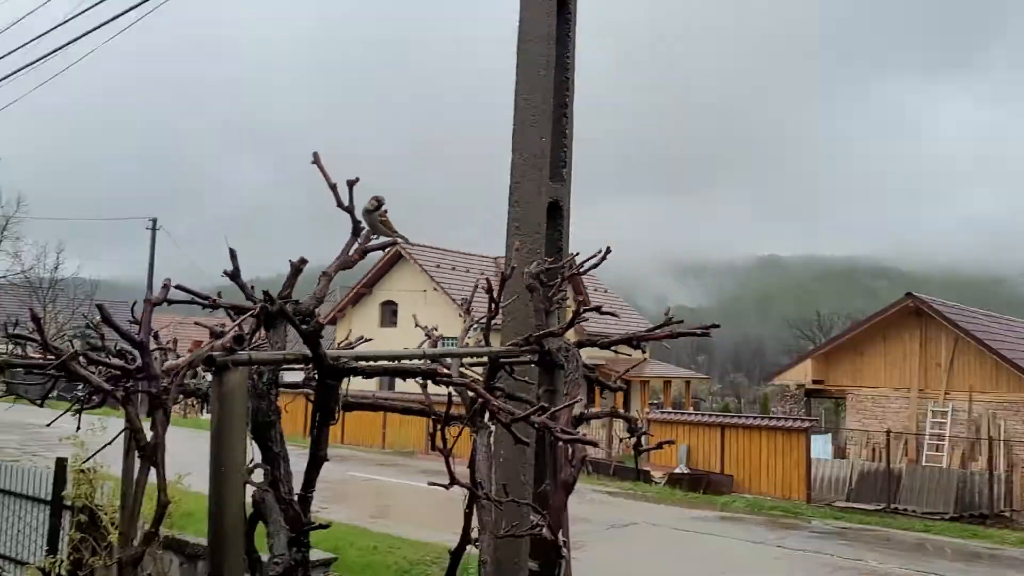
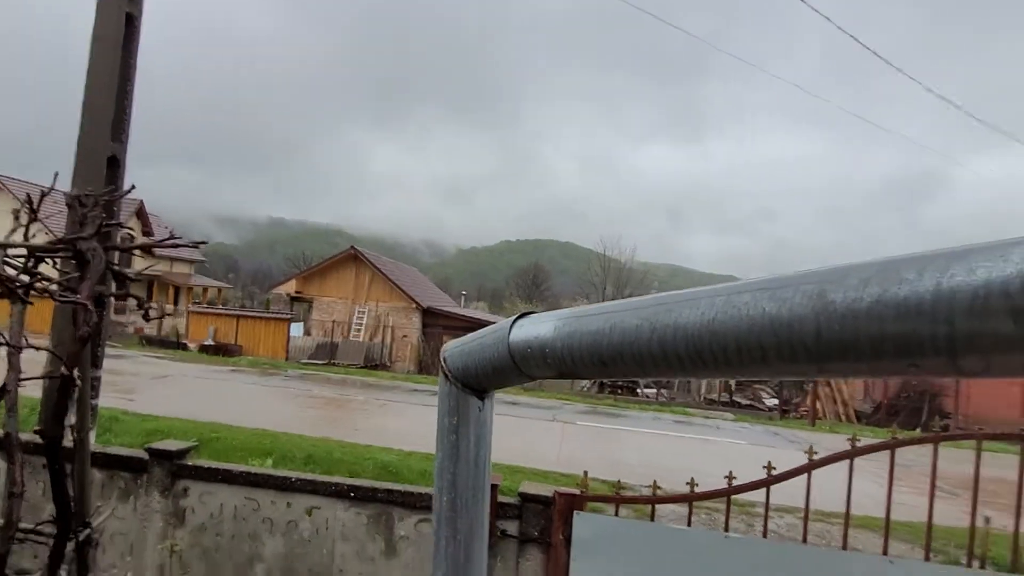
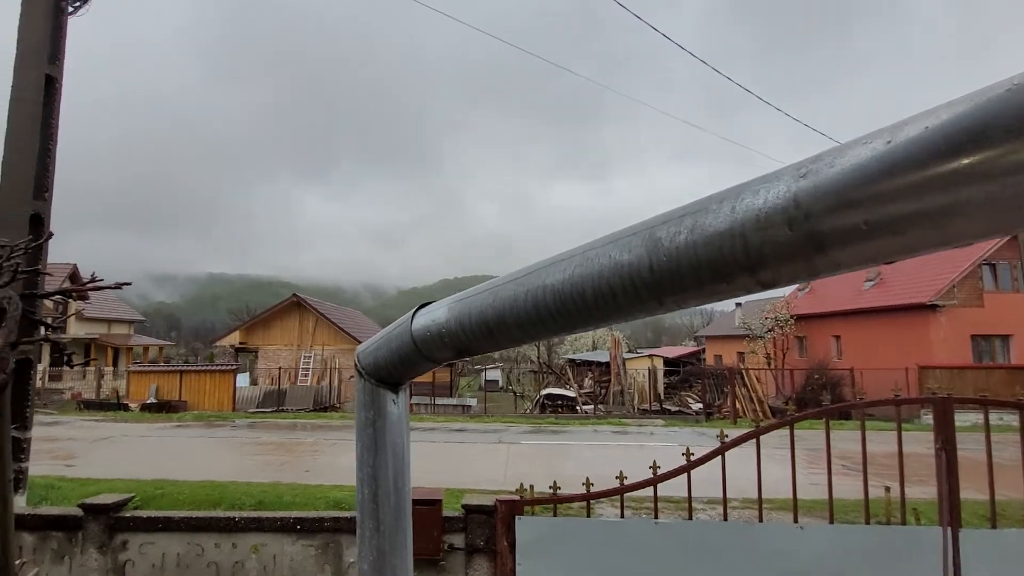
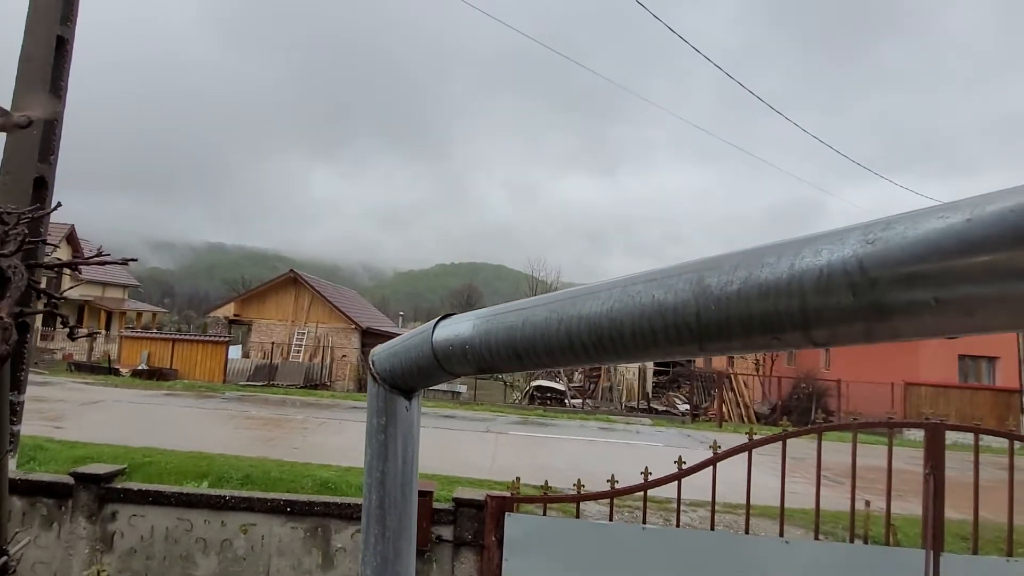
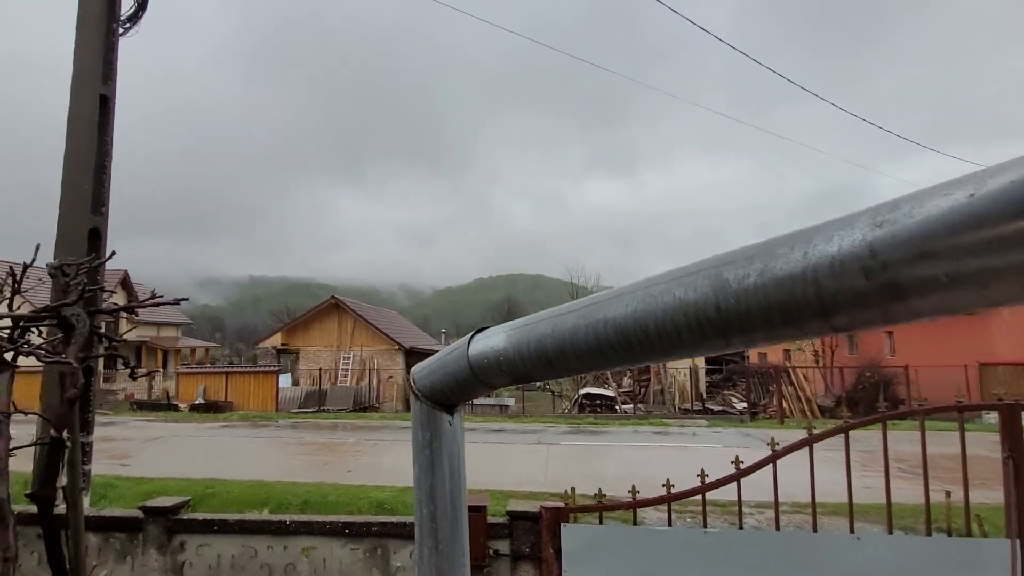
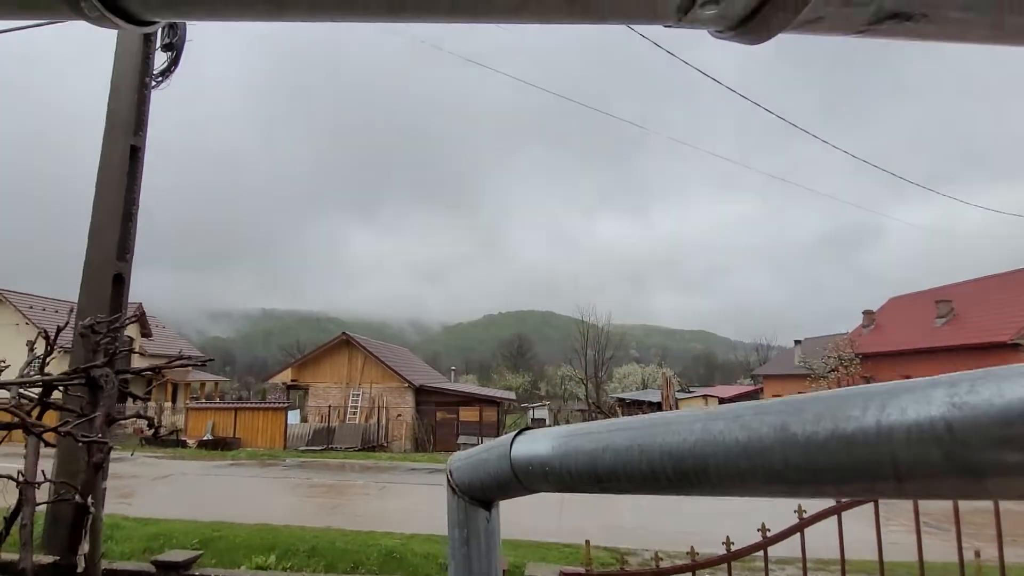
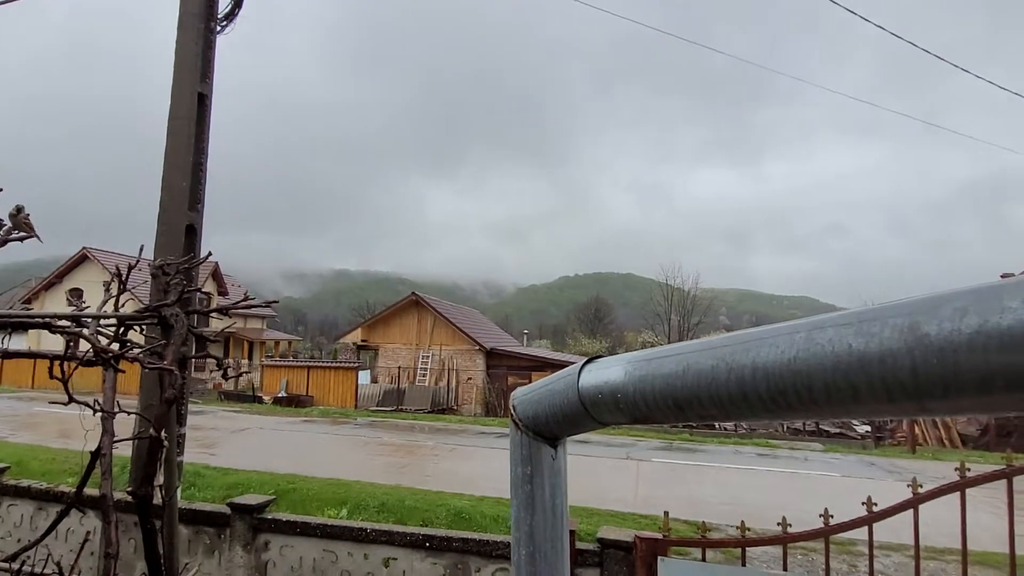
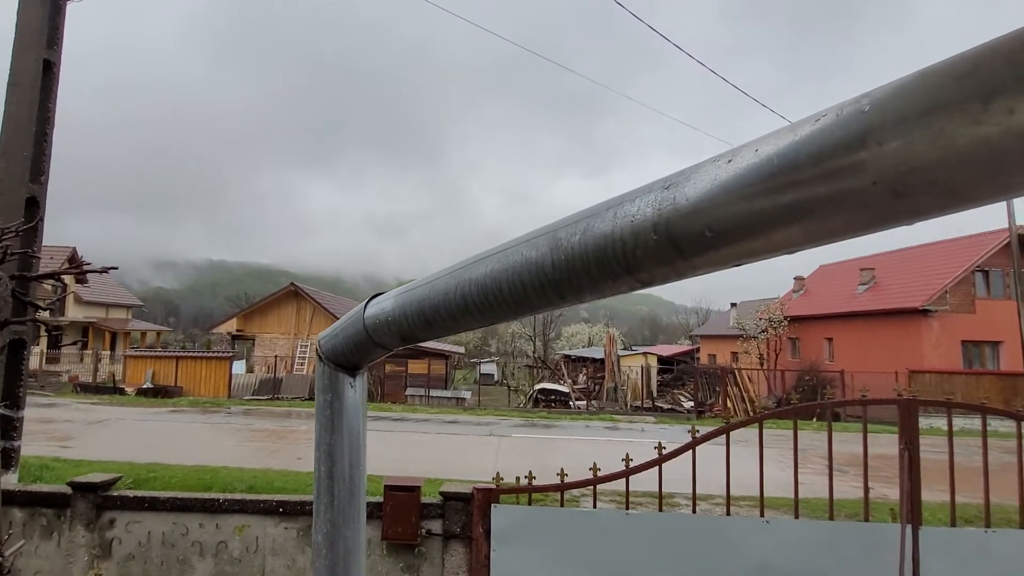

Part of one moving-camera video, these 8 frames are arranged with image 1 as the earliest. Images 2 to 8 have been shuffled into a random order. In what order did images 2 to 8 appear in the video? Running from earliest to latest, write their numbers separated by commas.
7, 2, 4, 8, 3, 5, 6
